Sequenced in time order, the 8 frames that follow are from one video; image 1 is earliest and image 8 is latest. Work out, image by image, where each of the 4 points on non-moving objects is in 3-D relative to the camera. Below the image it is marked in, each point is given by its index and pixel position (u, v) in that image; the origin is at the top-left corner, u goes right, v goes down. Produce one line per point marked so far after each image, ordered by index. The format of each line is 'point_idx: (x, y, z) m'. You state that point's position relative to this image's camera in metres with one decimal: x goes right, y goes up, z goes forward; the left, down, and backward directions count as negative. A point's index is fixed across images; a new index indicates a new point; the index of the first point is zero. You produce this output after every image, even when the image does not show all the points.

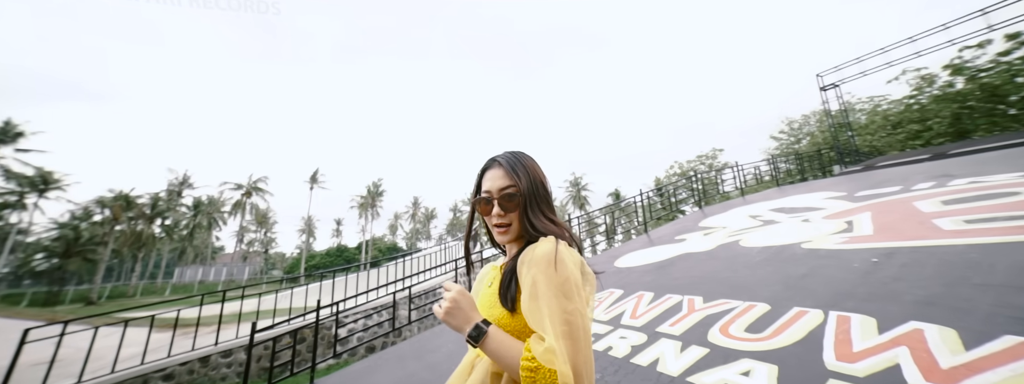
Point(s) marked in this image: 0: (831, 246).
0: (+3.8, -0.7, +4.1) m
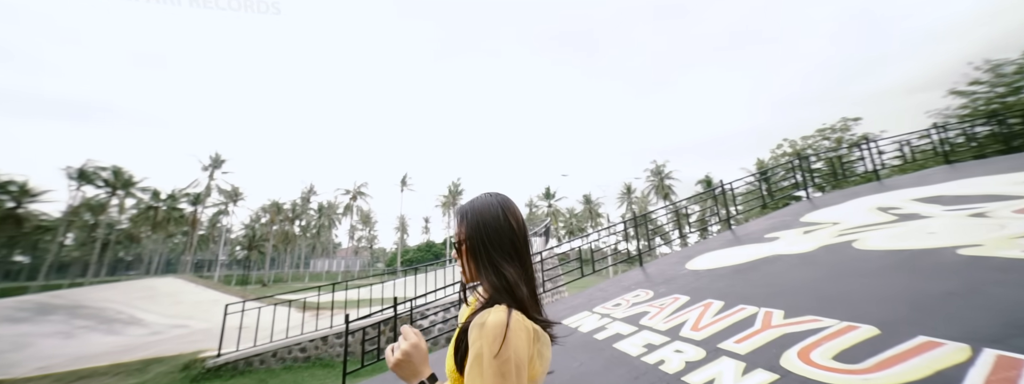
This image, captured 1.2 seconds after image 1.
0: (+4.3, -0.5, +3.0) m
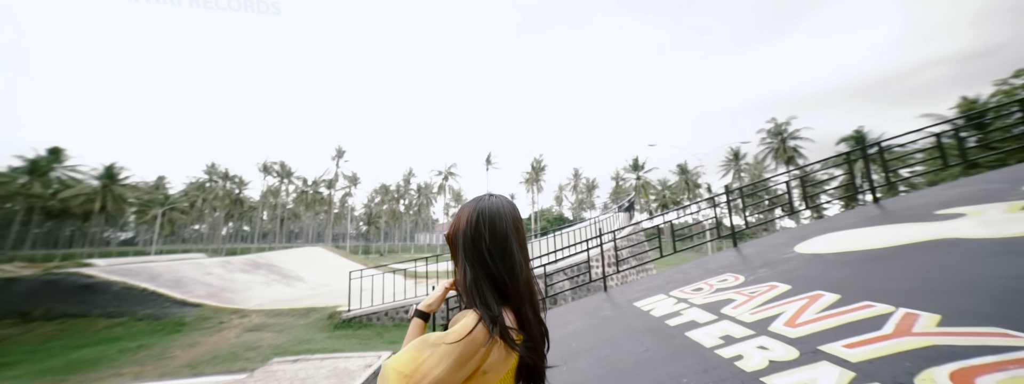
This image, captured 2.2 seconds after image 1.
0: (+4.6, -0.2, +1.7) m
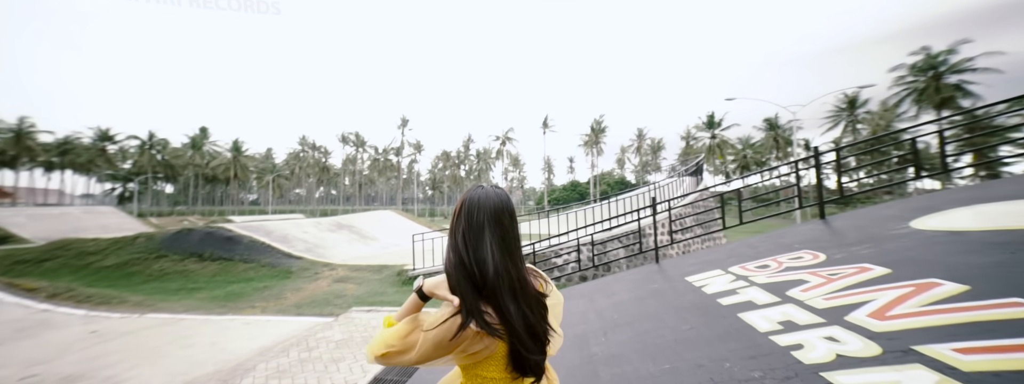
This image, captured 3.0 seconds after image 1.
0: (+4.5, -0.1, +0.6) m
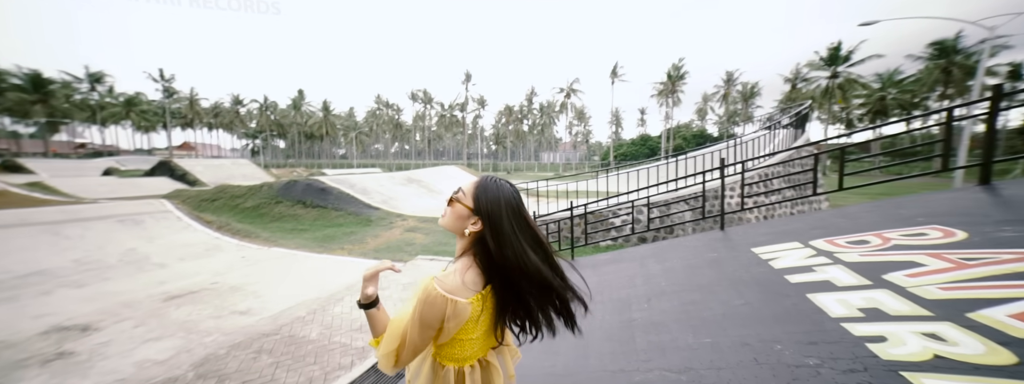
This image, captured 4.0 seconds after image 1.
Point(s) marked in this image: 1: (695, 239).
0: (+4.2, -0.2, -0.5) m
1: (+2.0, -0.5, +3.9) m
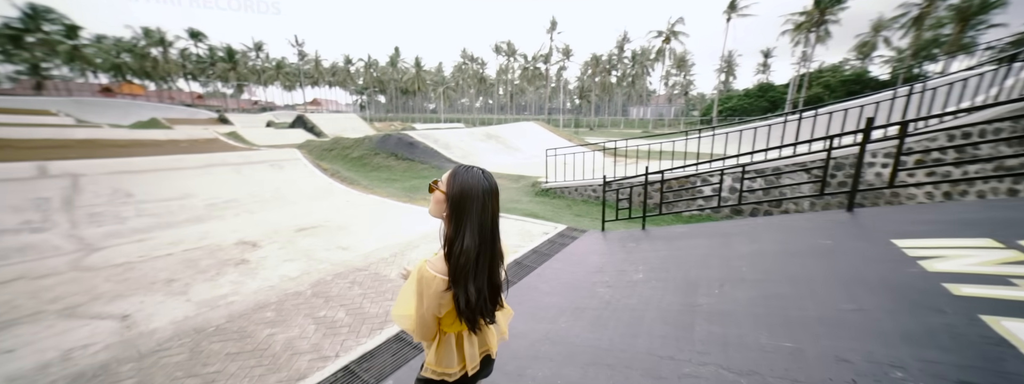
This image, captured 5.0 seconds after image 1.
0: (+3.6, -0.6, -1.6) m
1: (+2.7, -0.3, +3.2) m
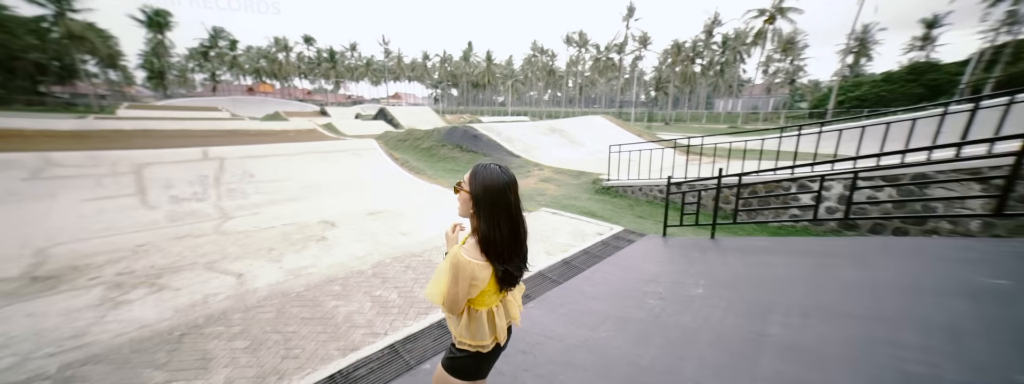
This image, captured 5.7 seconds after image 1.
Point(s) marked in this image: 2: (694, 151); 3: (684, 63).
0: (+3.0, -0.8, -2.4) m
1: (+3.0, -0.4, +2.4) m
2: (+5.6, +1.2, +10.5) m
3: (+9.7, +7.3, +19.7) m
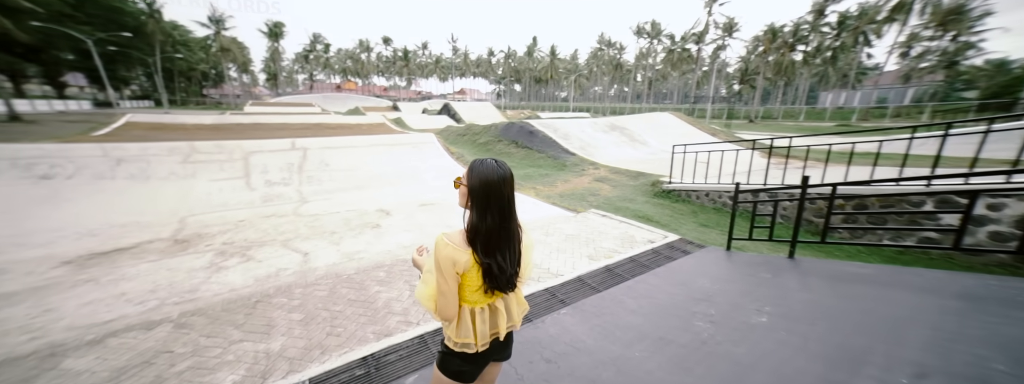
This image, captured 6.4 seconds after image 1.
0: (+2.1, -0.9, -3.1) m
1: (+3.2, -0.5, +1.6) m
2: (+7.4, +0.9, +9.1) m
3: (+13.5, +6.7, +17.2) m
